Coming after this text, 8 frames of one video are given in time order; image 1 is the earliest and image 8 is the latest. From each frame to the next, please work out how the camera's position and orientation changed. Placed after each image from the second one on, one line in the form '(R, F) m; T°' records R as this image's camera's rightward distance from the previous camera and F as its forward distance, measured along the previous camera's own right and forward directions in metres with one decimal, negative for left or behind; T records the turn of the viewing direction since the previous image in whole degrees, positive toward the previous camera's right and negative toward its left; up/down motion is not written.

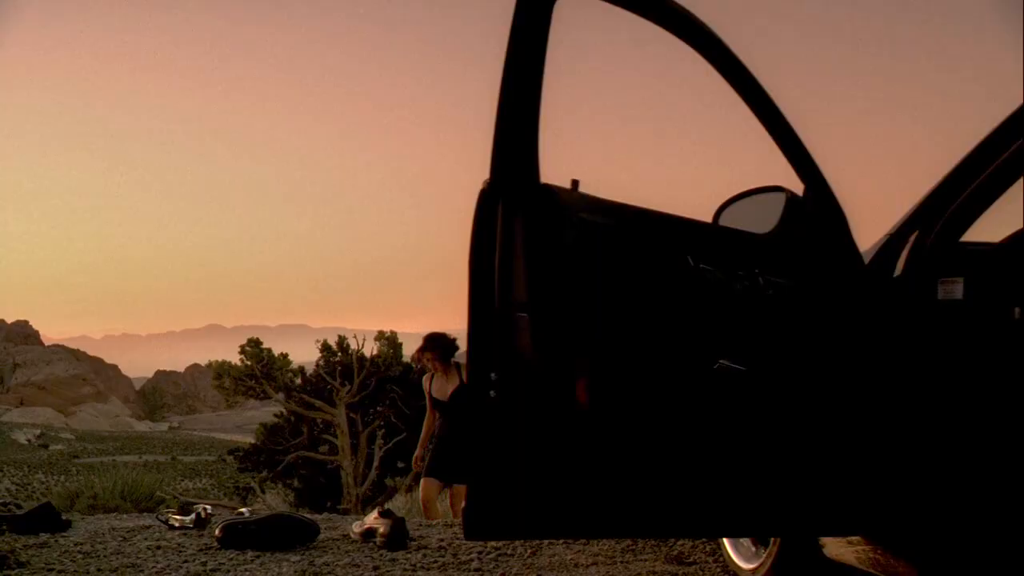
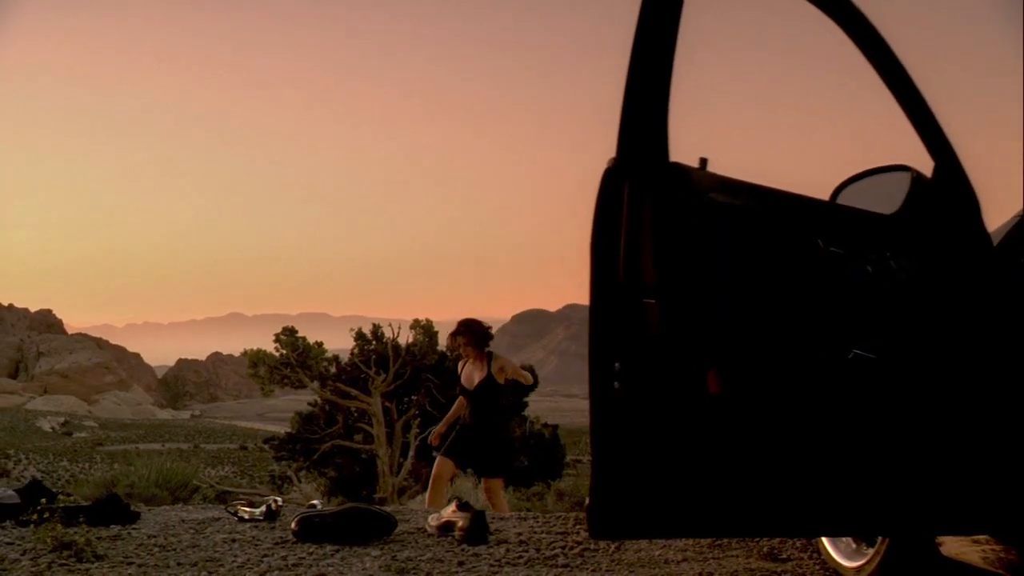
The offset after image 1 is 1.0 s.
(-0.3, +0.2) m; -1°
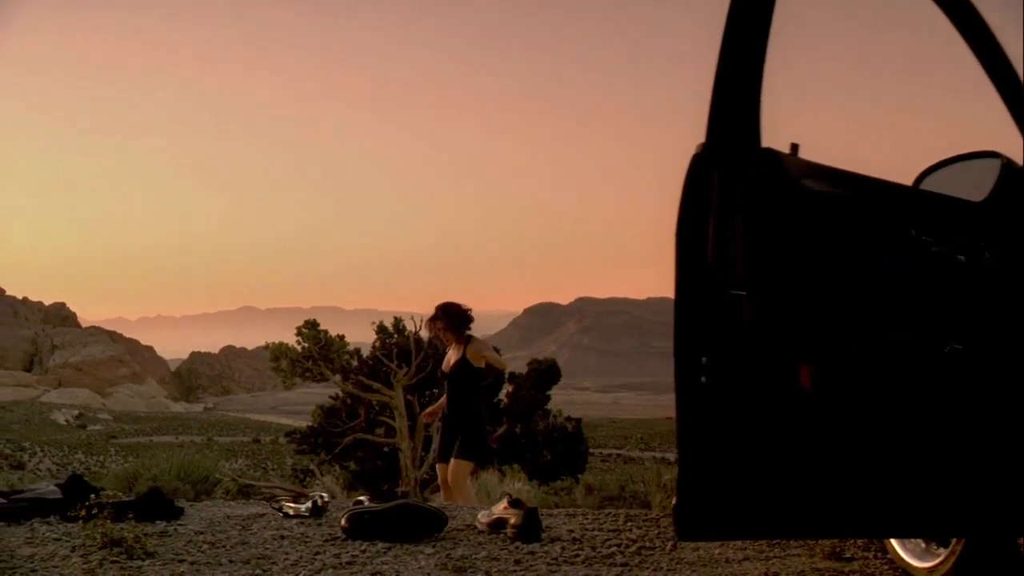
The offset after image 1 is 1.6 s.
(-0.2, +0.1) m; -1°
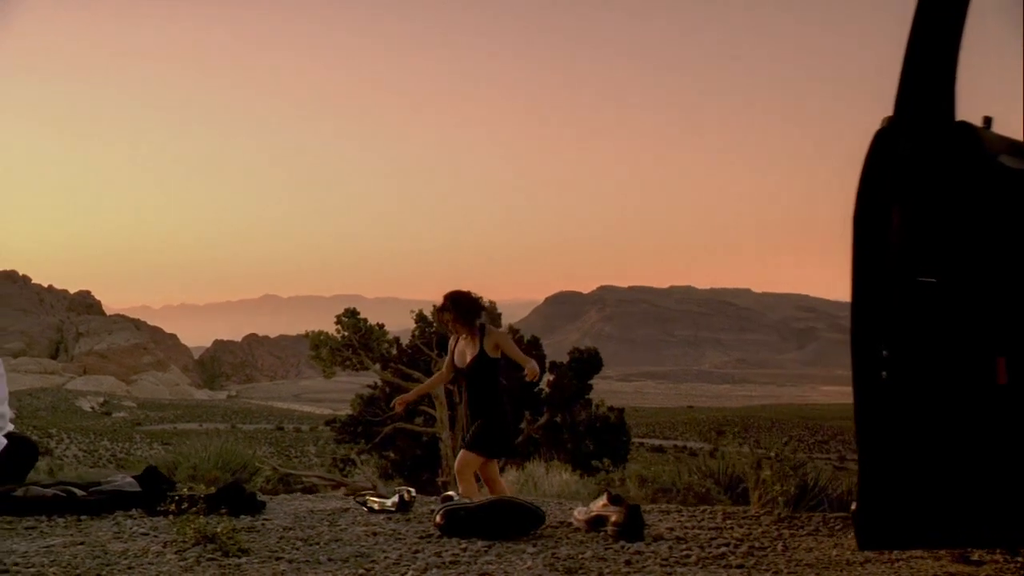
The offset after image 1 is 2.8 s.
(-0.3, +0.2) m; -2°
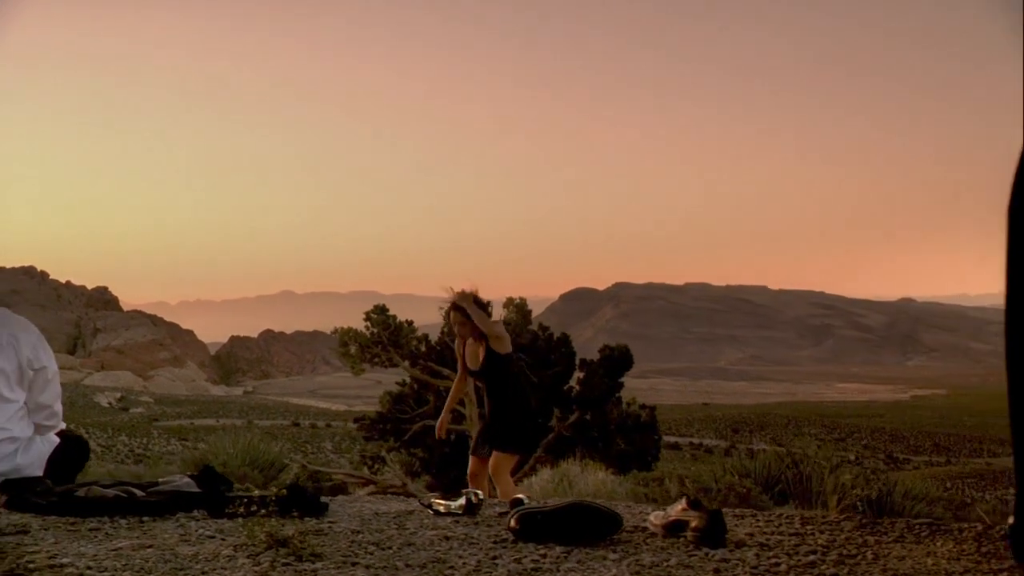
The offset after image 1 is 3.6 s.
(-0.2, +0.2) m; -1°
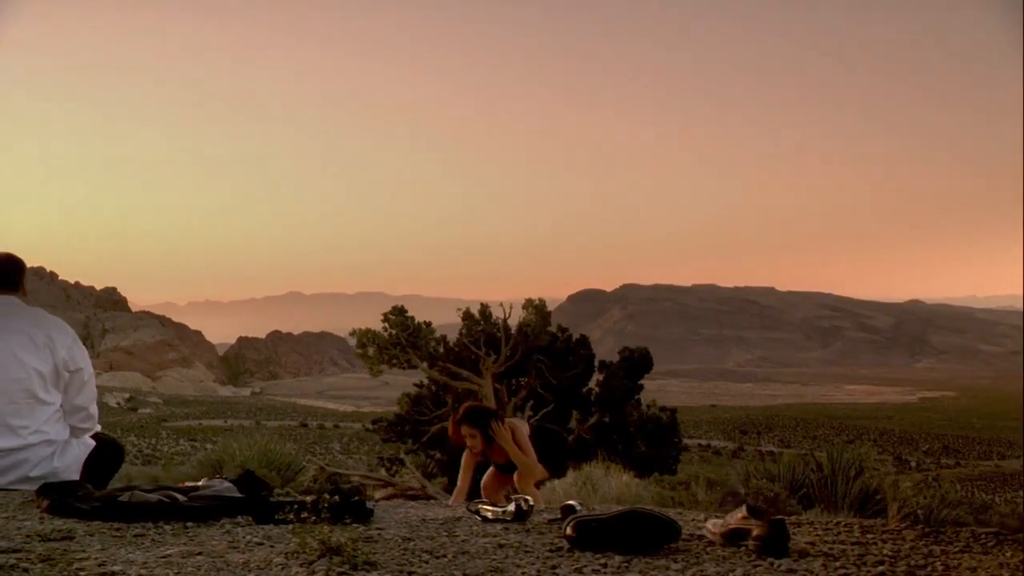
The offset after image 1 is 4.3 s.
(-0.2, +0.1) m; -1°
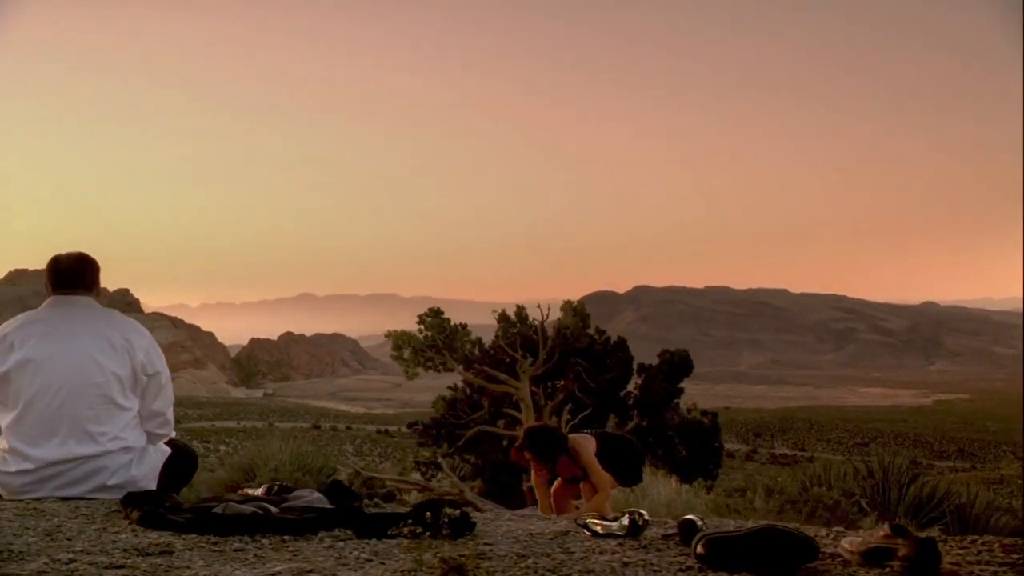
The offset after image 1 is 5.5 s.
(-0.4, +0.3) m; -1°
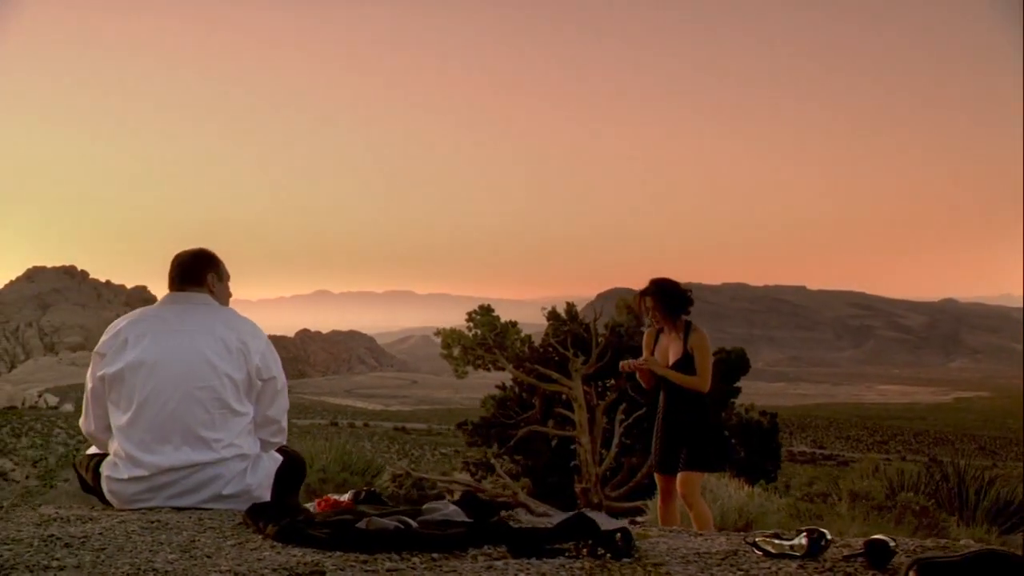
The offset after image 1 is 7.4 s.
(-0.6, +0.4) m; -2°
